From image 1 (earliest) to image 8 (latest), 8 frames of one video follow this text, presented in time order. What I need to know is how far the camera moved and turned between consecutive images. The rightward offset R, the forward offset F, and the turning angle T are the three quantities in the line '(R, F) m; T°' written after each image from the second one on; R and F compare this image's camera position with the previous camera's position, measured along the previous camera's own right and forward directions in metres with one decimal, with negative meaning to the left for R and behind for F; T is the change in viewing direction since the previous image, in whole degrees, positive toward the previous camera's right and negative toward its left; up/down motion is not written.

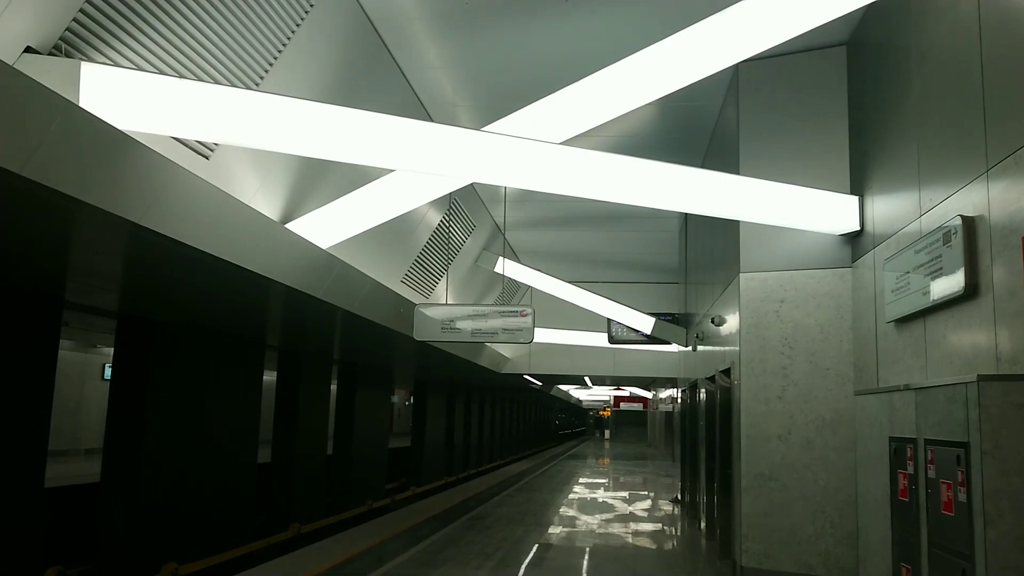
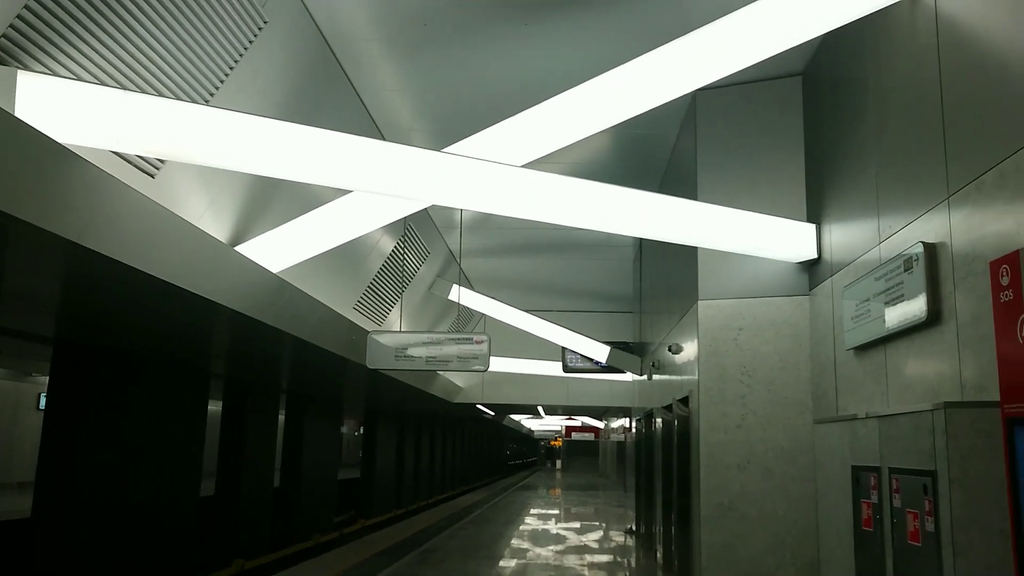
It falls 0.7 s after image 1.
(0.0, +0.1) m; +3°
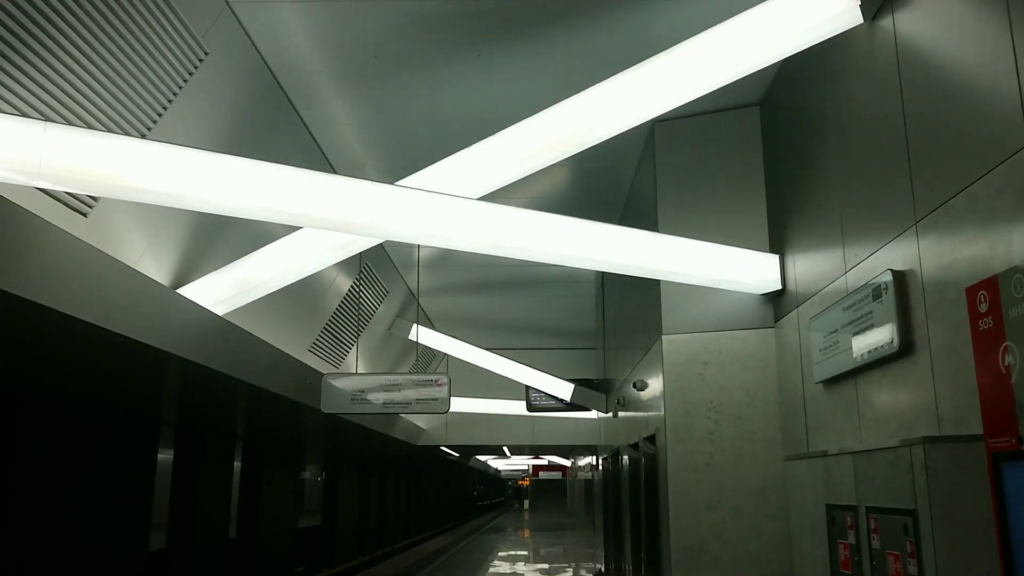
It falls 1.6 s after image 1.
(0.0, +0.2) m; +2°
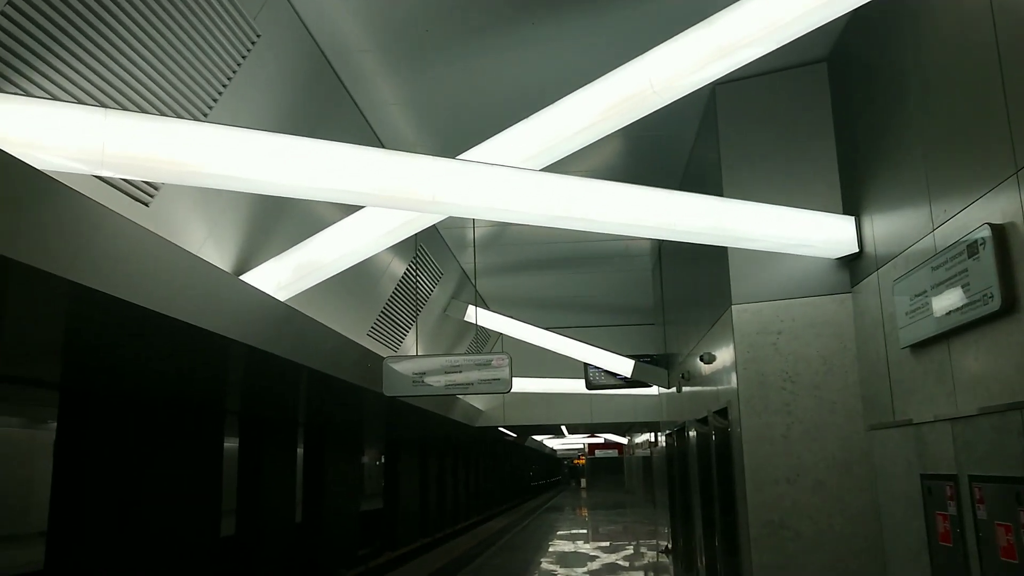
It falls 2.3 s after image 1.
(-0.1, +0.1) m; -3°
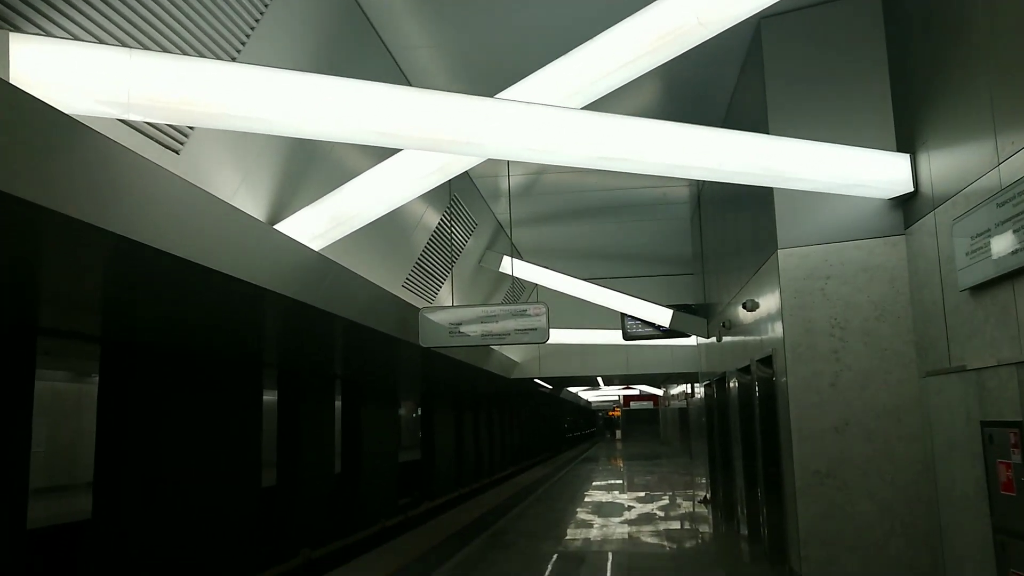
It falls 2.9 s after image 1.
(0.0, +0.1) m; -2°
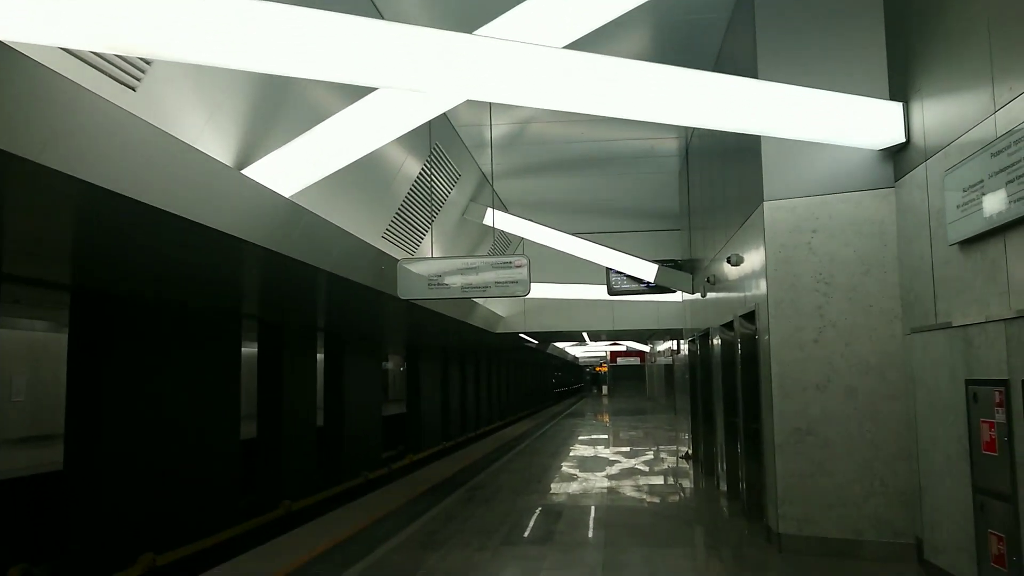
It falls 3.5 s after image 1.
(+0.1, +0.2) m; +1°
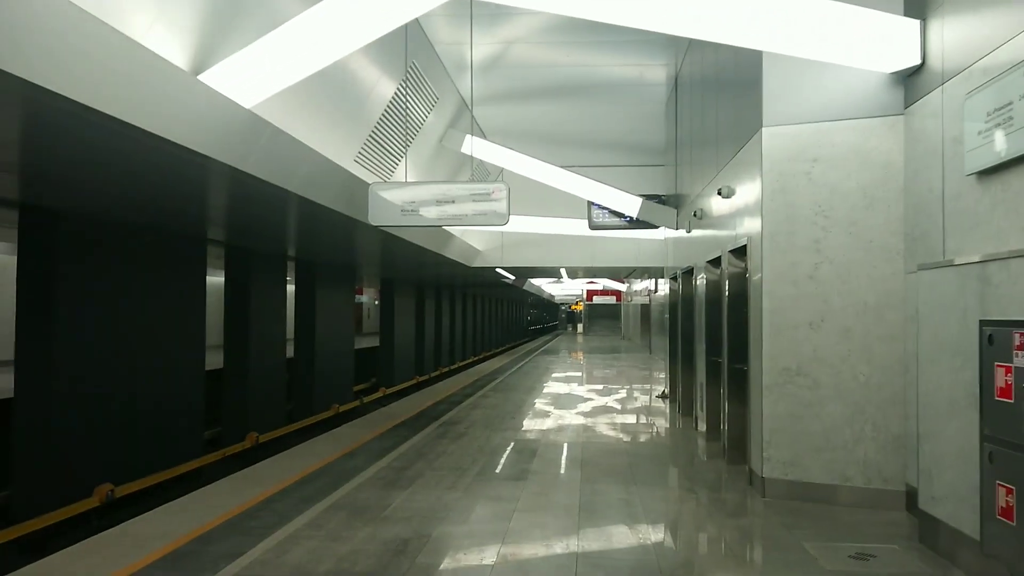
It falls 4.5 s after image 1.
(0.0, +0.4) m; +2°
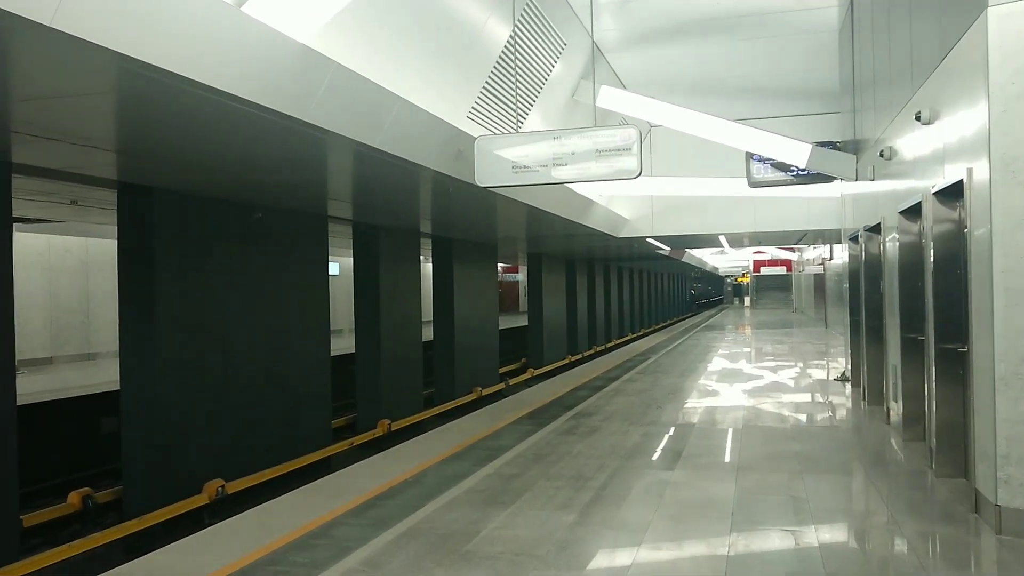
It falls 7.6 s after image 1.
(+0.2, +1.2) m; -11°
